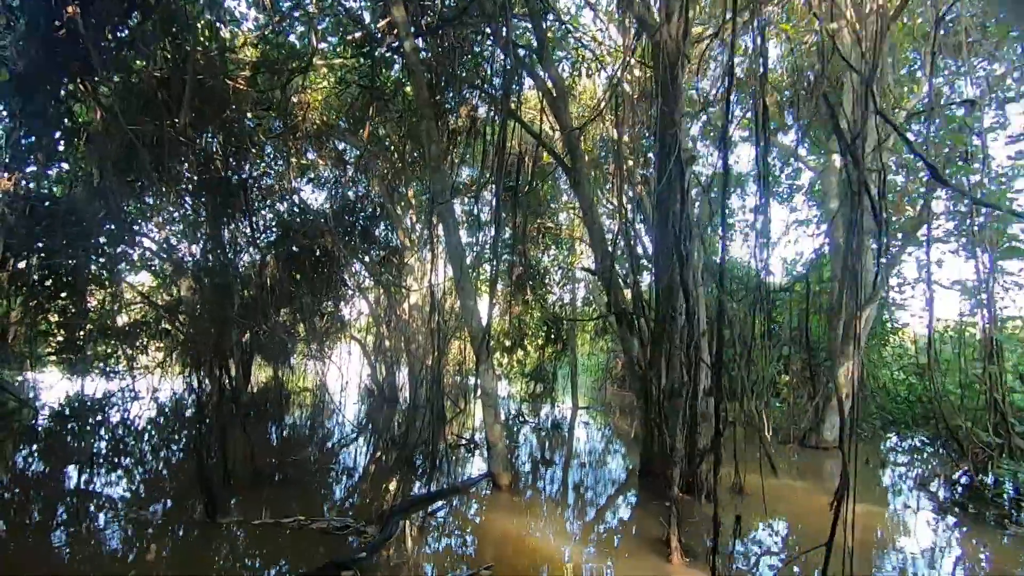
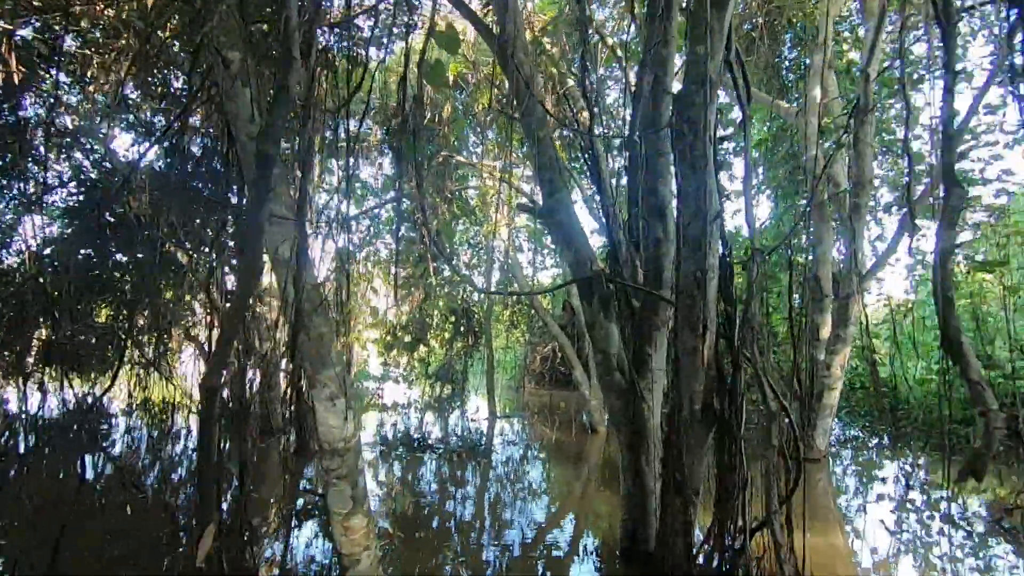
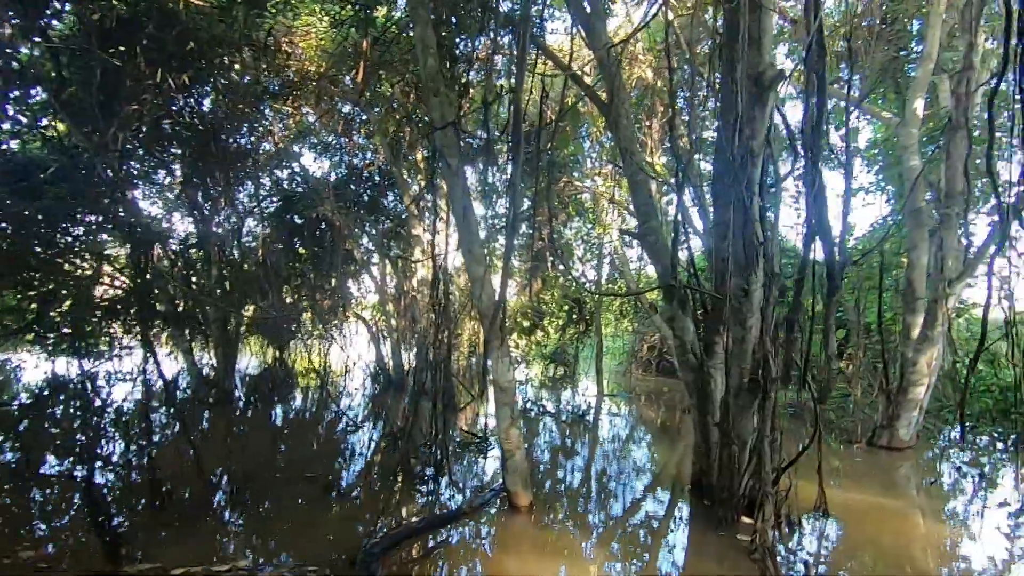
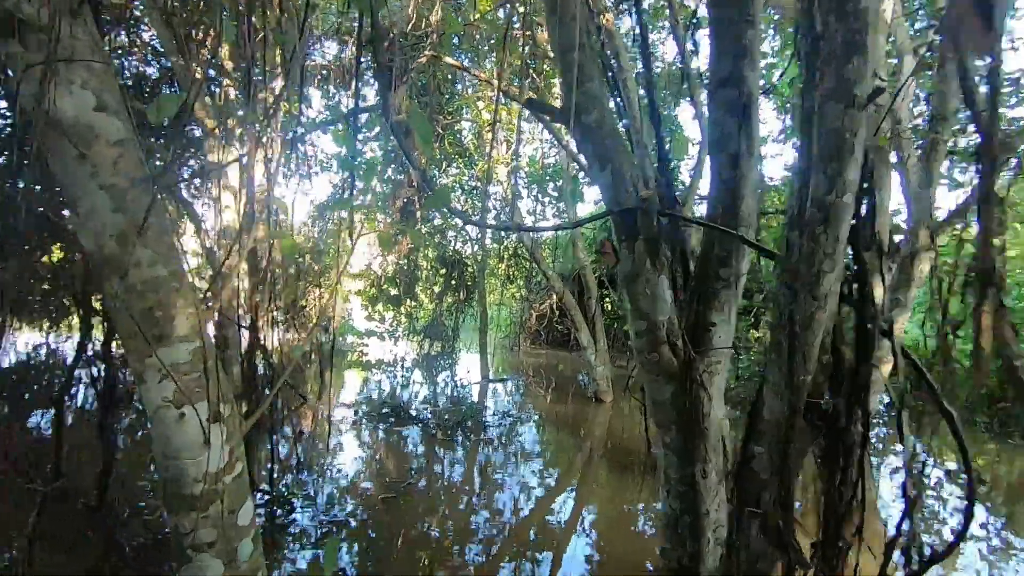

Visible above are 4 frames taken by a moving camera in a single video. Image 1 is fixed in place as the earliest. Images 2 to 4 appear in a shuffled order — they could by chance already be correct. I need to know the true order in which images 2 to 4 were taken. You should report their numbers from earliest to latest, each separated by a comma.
3, 2, 4
